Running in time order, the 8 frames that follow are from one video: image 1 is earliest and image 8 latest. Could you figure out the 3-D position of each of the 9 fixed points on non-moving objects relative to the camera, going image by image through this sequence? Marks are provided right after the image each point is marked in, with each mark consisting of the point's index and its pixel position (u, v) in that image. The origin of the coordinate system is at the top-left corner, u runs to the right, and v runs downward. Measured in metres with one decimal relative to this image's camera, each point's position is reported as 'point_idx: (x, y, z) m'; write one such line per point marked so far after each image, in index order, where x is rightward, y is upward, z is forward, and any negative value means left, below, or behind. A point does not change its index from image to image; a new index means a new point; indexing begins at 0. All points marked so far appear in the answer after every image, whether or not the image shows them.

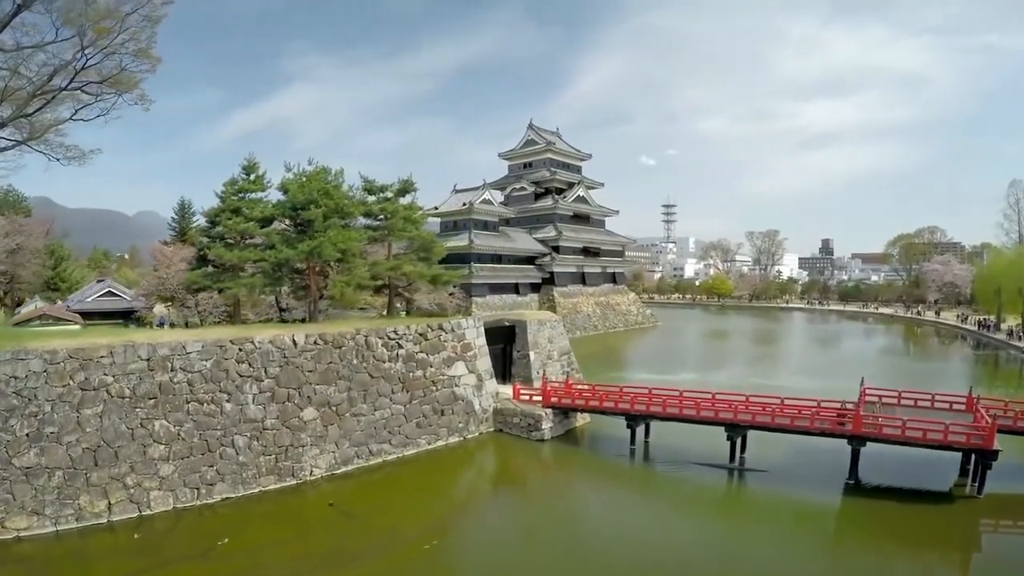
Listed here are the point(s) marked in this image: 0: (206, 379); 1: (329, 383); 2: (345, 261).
0: (-5.1, -1.6, +9.2) m
1: (-3.4, -1.8, +10.0) m
2: (-3.4, +0.6, +11.0) m
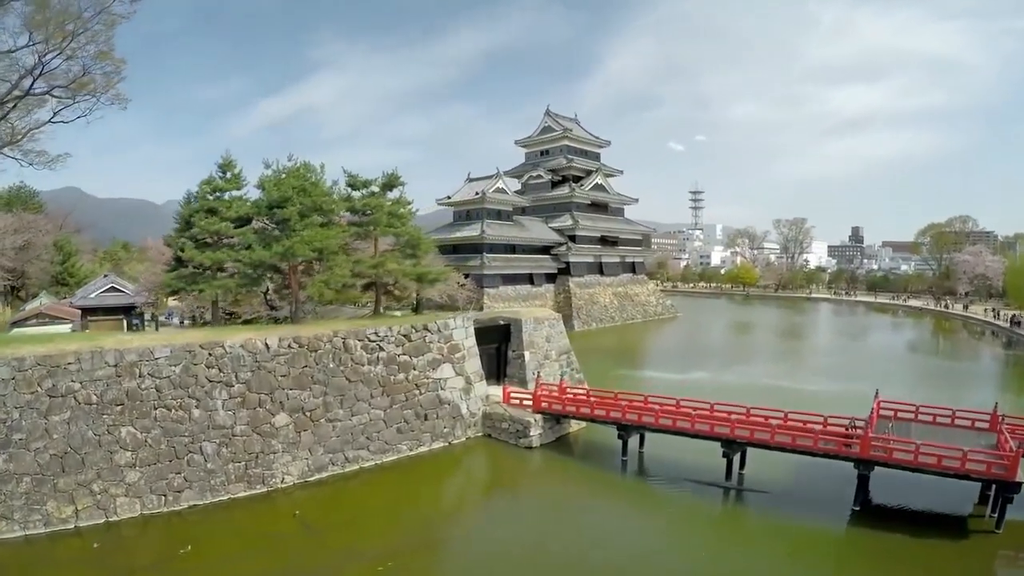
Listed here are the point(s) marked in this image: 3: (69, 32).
0: (-5.5, -1.6, +8.9) m
1: (-3.7, -1.8, +9.6) m
2: (-3.6, +0.6, +10.6) m
3: (-7.9, +4.5, +9.7) m
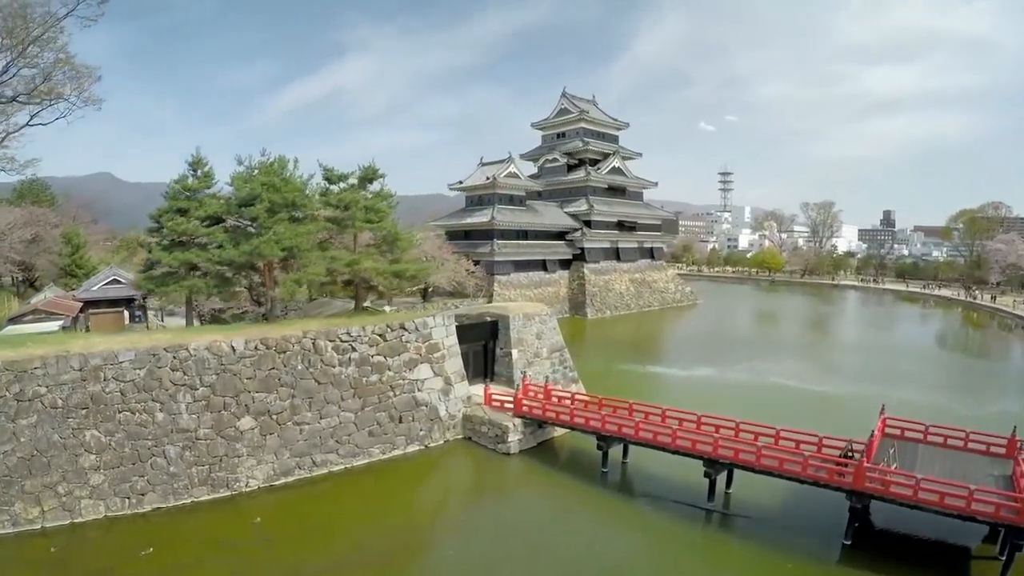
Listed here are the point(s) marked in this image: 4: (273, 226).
0: (-6.0, -1.6, +8.8) m
1: (-4.2, -1.8, +9.4) m
2: (-4.1, +0.6, +10.3) m
3: (-8.4, +4.5, +9.5) m
4: (-4.4, +1.1, +9.9) m
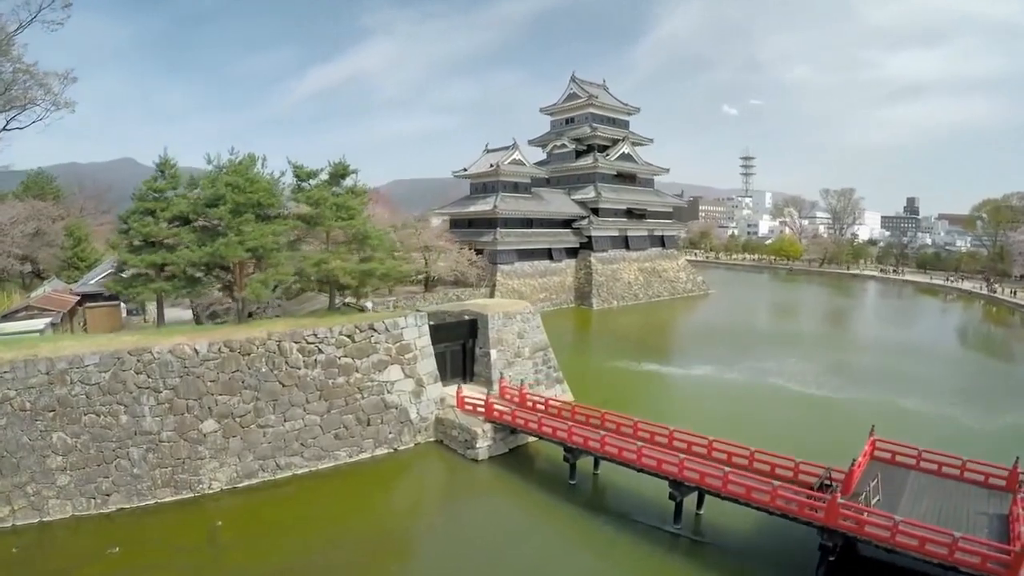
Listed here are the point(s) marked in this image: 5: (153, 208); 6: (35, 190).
0: (-6.6, -1.7, +8.9) m
1: (-4.8, -1.8, +9.4) m
2: (-4.6, +0.6, +10.2) m
3: (-9.0, +4.5, +9.5) m
4: (-4.9, +1.1, +9.8) m
5: (-6.6, +1.5, +10.1) m
6: (-17.1, +3.5, +19.6) m
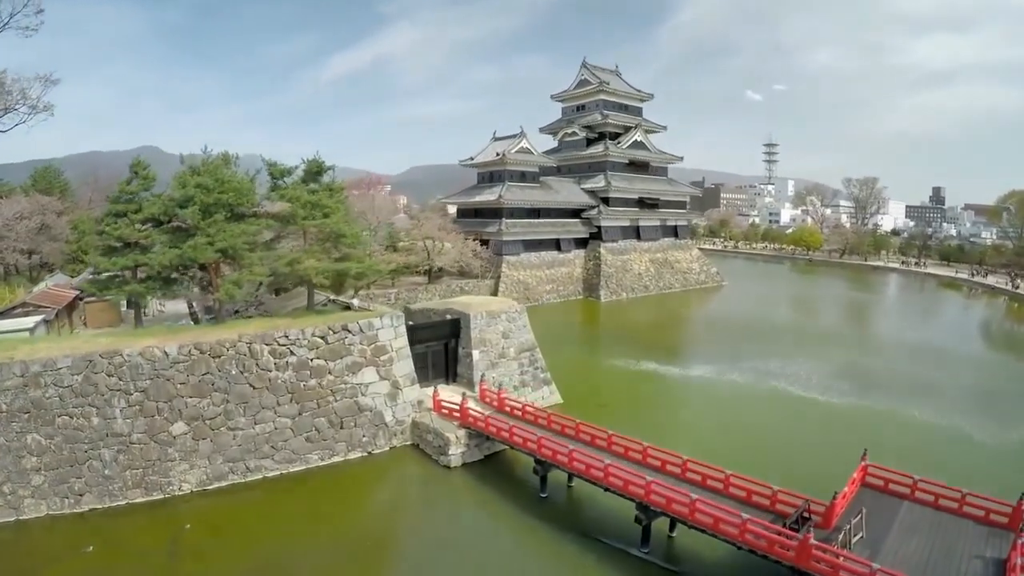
0: (-7.1, -1.7, +9.0) m
1: (-5.3, -1.9, +9.4) m
2: (-5.1, +0.6, +10.2) m
3: (-9.5, +4.5, +9.5) m
4: (-5.4, +1.0, +9.7) m
5: (-7.1, +1.4, +10.0) m
6: (-17.2, +3.8, +20.0) m
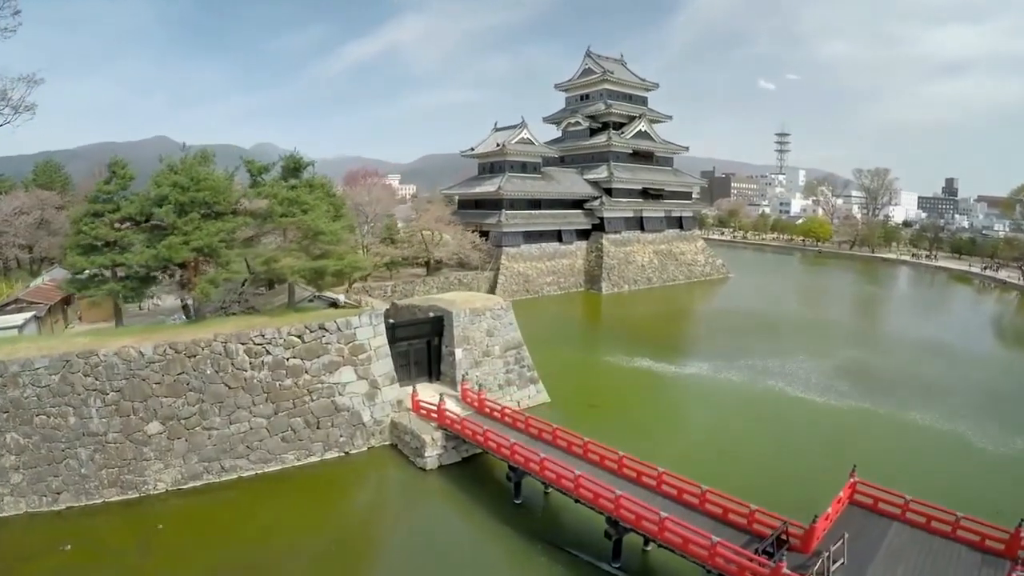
0: (-7.6, -1.7, +9.0) m
1: (-5.8, -1.9, +9.4) m
2: (-5.5, +0.6, +10.1) m
3: (-9.9, +4.5, +9.5) m
4: (-5.8, +1.1, +9.7) m
5: (-7.5, +1.5, +10.0) m
6: (-17.3, +4.0, +20.2) m
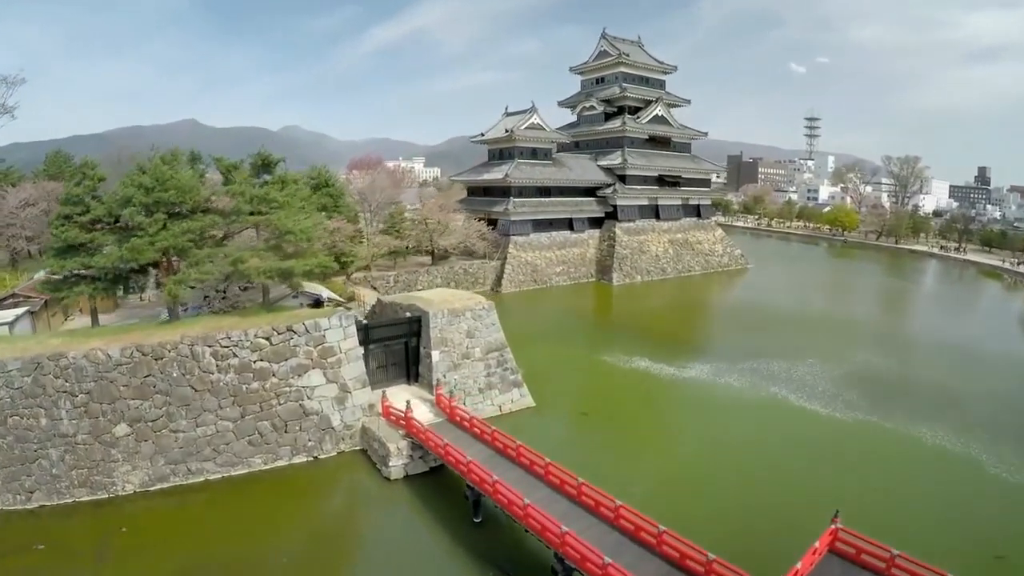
0: (-8.2, -1.8, +9.1) m
1: (-6.3, -1.9, +9.4) m
2: (-6.0, +0.6, +10.0) m
3: (-10.4, +4.5, +9.5) m
4: (-6.4, +1.0, +9.6) m
5: (-8.0, +1.4, +10.0) m
6: (-17.3, +4.5, +20.6) m
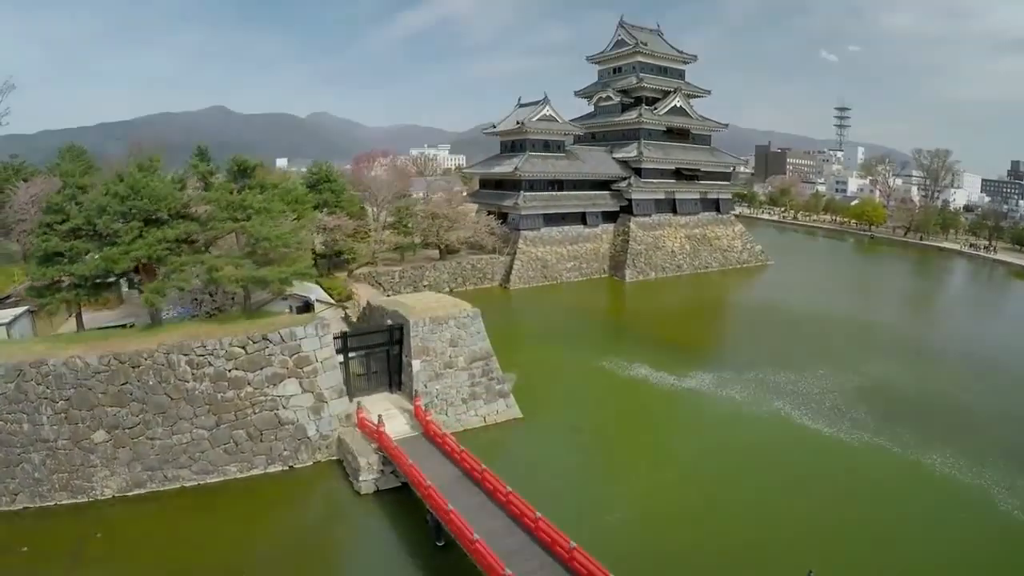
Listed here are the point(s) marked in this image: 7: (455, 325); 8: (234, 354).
0: (-8.6, -1.9, +9.3) m
1: (-6.8, -2.0, +9.5) m
2: (-6.4, +0.4, +10.0) m
3: (-10.8, +4.4, +9.6) m
4: (-6.8, +0.9, +9.6) m
5: (-8.4, +1.3, +10.1) m
6: (-17.1, +4.8, +21.0) m
7: (-1.2, -0.8, +11.8) m
8: (-5.0, -1.2, +9.9) m
